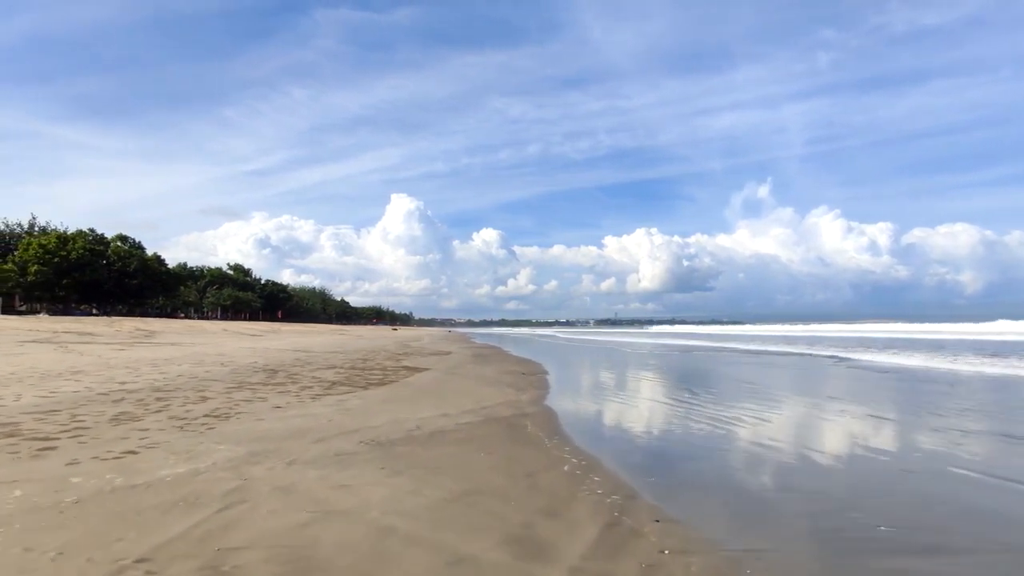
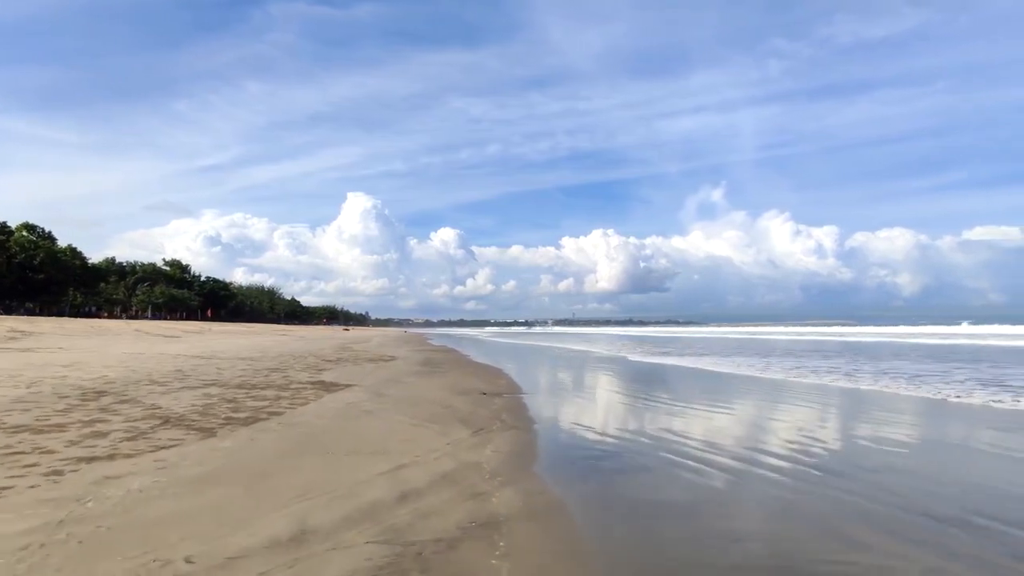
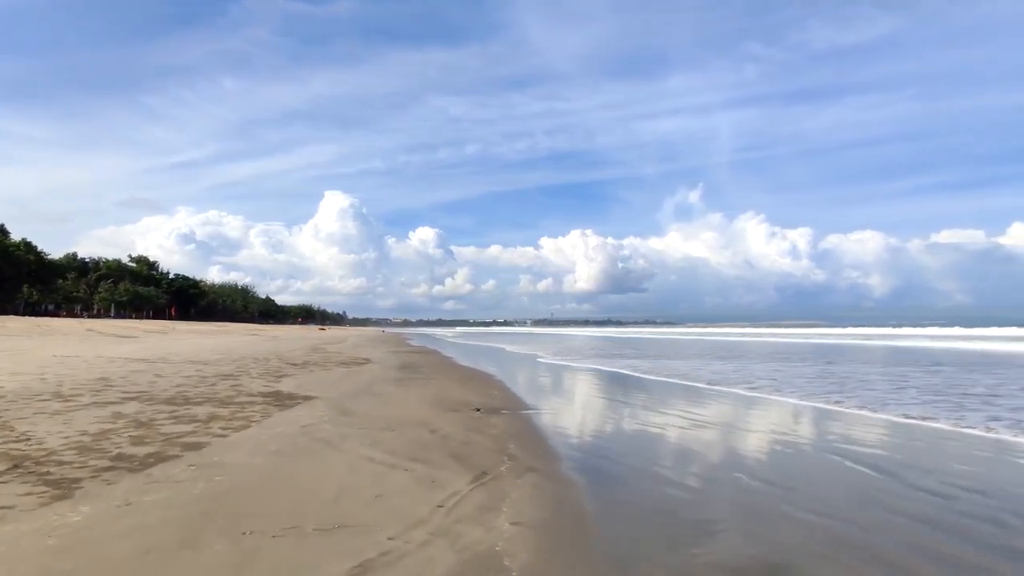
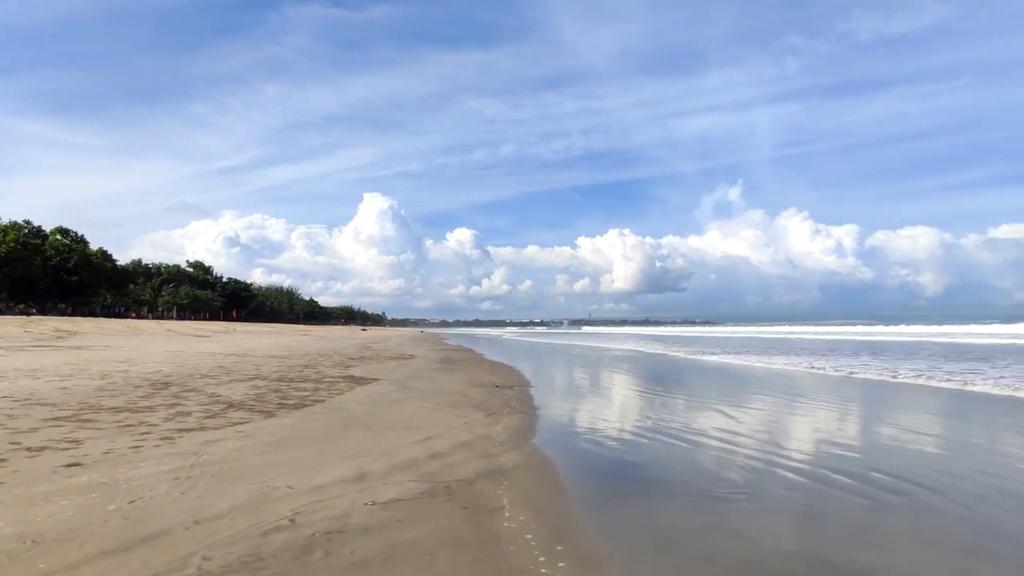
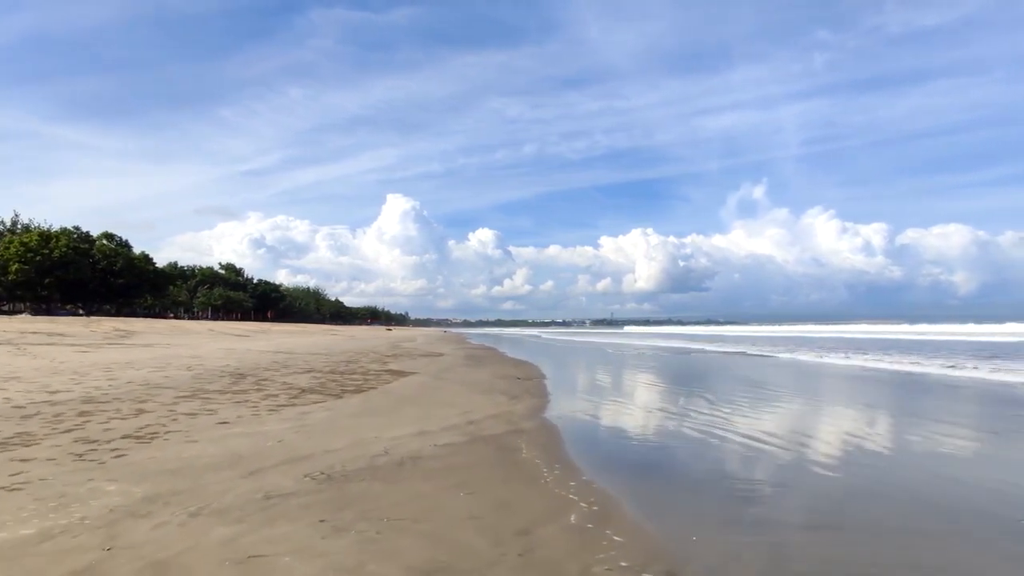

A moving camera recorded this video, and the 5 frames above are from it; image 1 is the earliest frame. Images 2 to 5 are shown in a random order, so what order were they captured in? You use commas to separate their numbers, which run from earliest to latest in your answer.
5, 4, 2, 3
